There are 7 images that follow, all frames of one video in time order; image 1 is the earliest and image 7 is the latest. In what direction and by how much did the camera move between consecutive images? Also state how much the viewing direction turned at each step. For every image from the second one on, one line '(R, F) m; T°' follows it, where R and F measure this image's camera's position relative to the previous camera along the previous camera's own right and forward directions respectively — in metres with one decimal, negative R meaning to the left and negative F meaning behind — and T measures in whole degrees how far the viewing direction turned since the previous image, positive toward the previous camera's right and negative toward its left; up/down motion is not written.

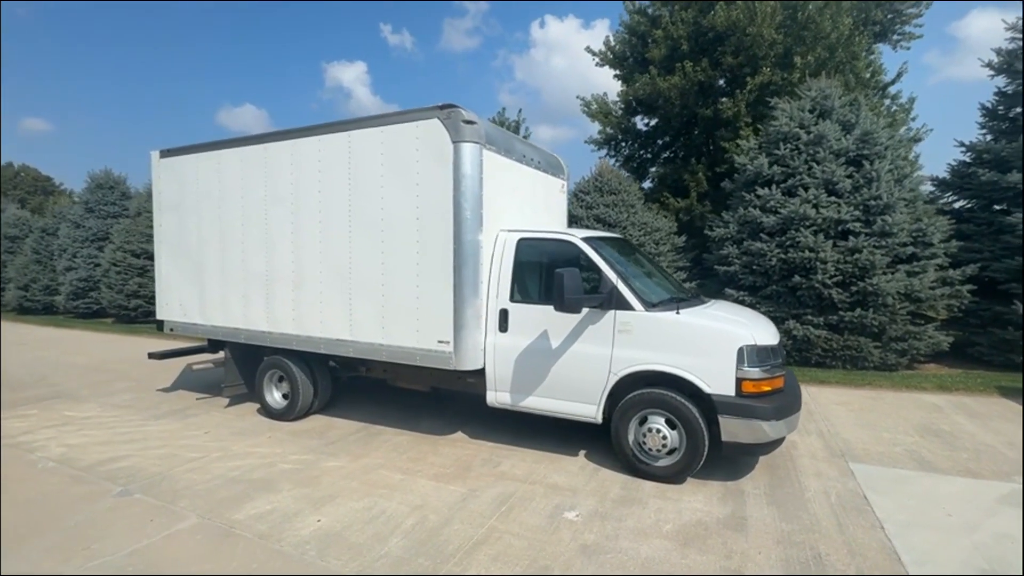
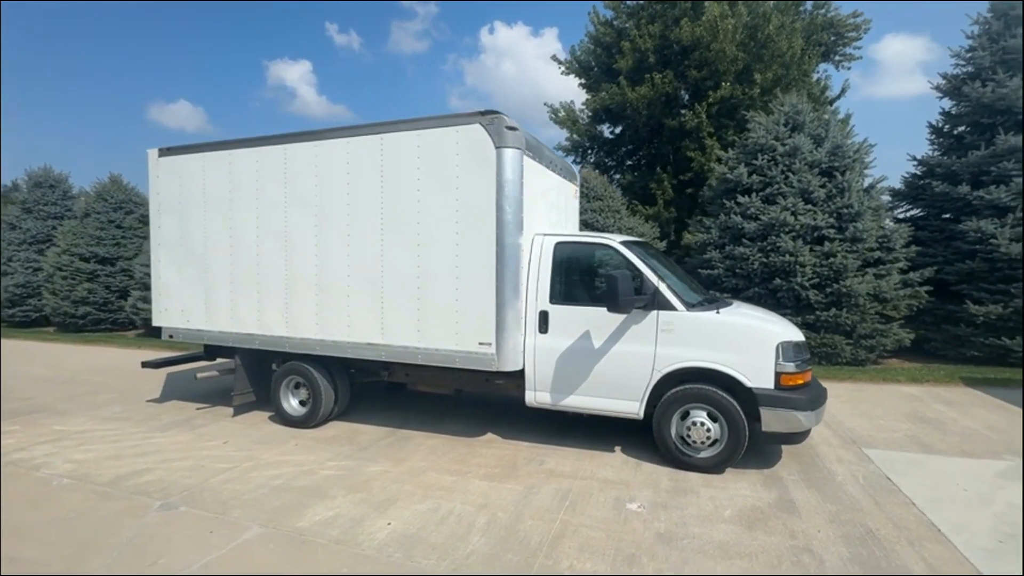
(-1.0, -0.1) m; +6°
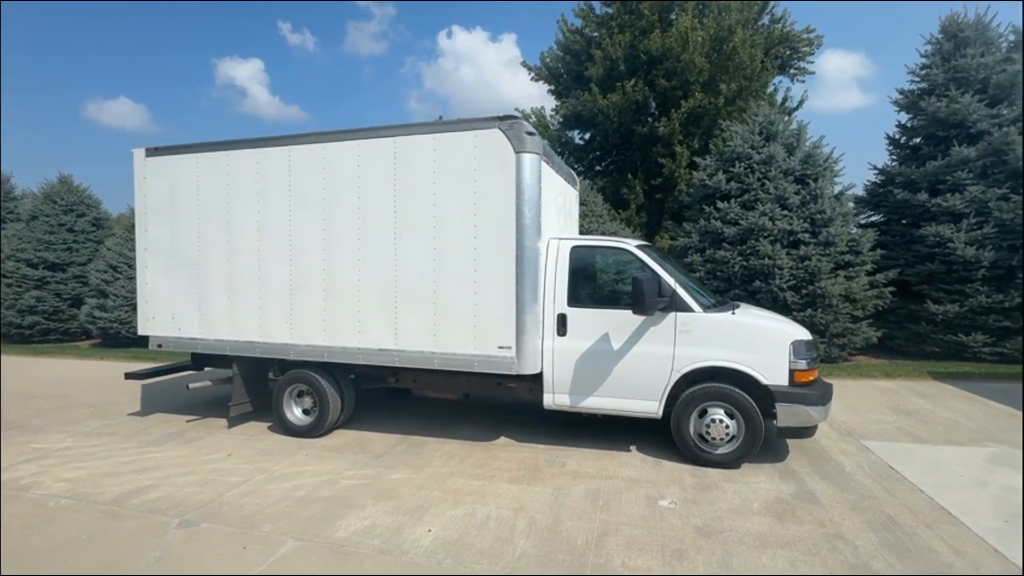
(-0.7, 0.0) m; +5°
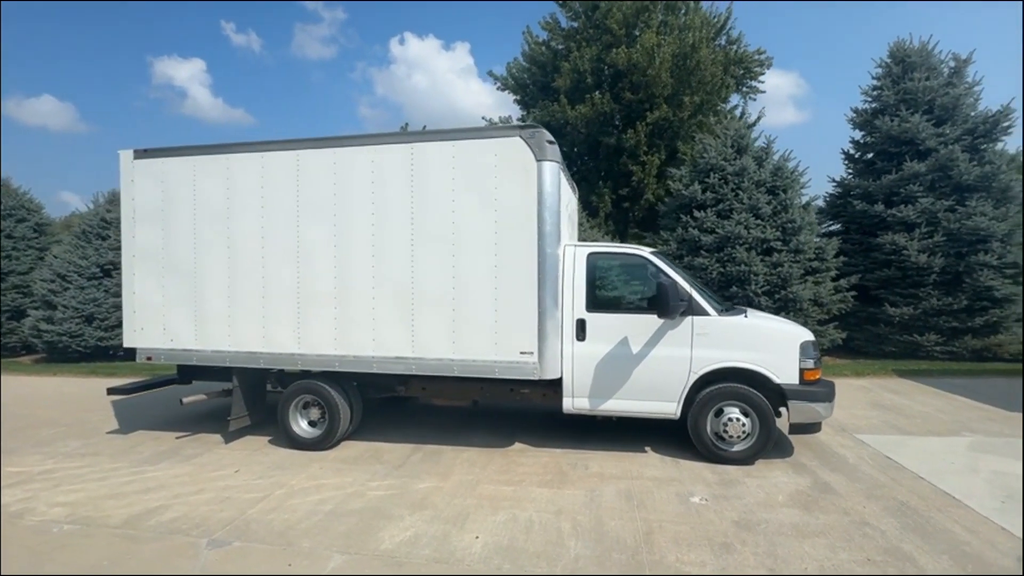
(-0.8, 0.0) m; +5°
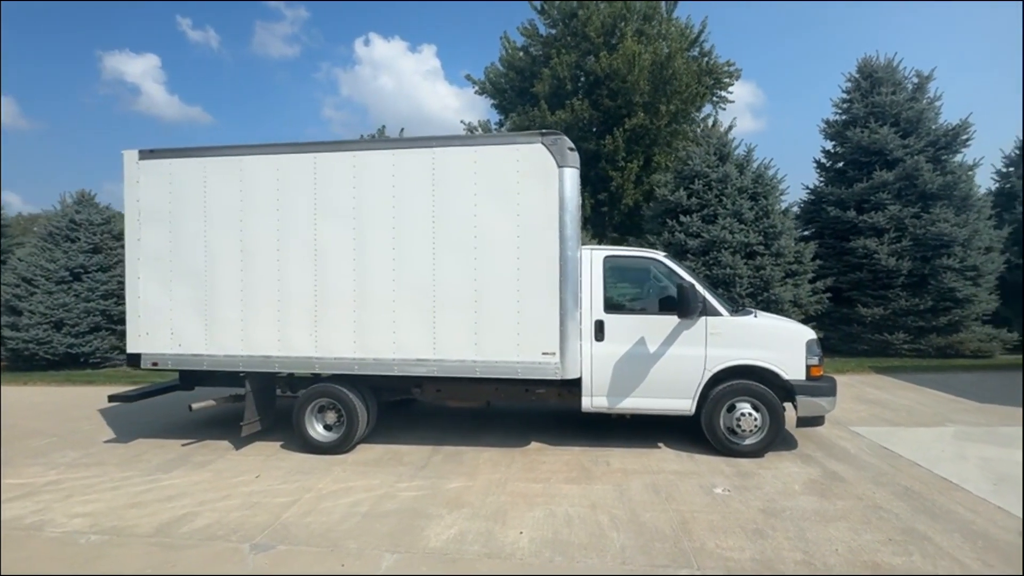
(-0.6, -0.1) m; +4°
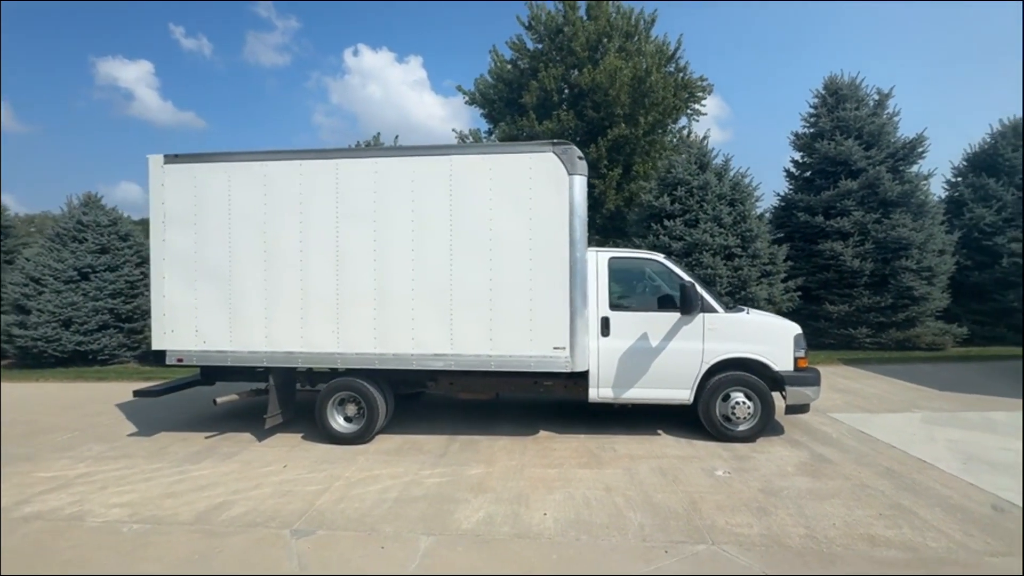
(-0.4, -0.4) m; +2°
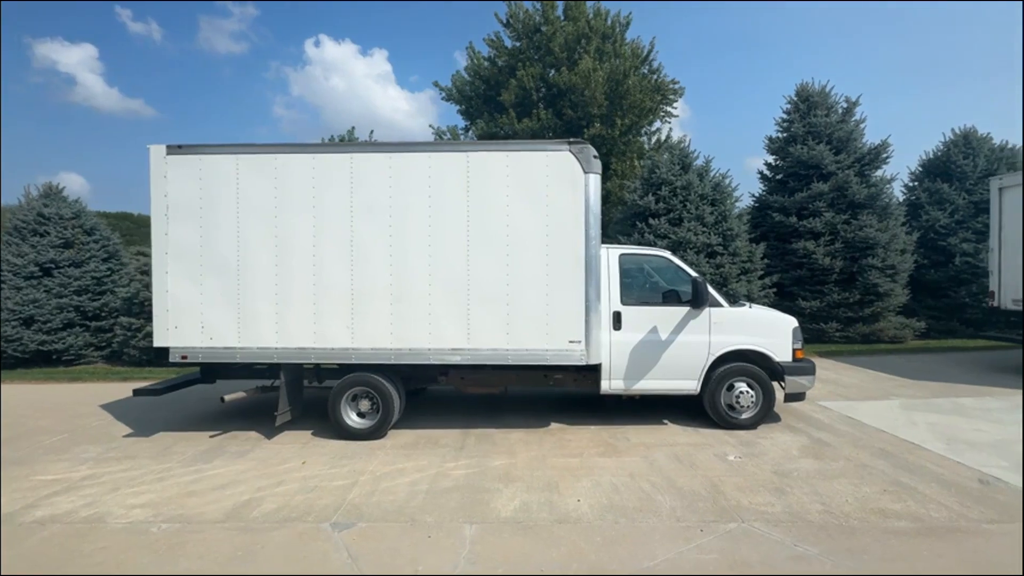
(-0.7, -0.1) m; +4°
